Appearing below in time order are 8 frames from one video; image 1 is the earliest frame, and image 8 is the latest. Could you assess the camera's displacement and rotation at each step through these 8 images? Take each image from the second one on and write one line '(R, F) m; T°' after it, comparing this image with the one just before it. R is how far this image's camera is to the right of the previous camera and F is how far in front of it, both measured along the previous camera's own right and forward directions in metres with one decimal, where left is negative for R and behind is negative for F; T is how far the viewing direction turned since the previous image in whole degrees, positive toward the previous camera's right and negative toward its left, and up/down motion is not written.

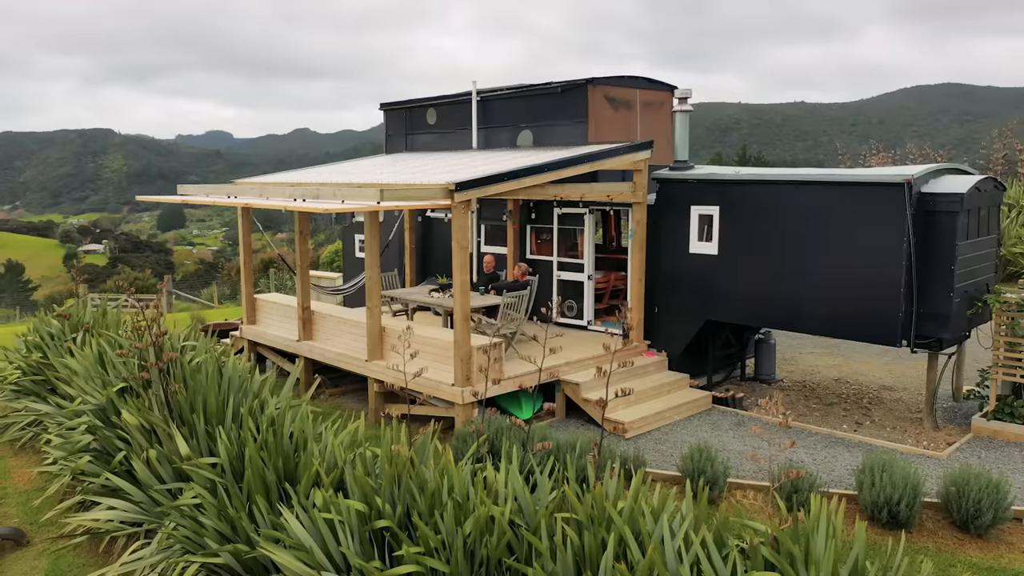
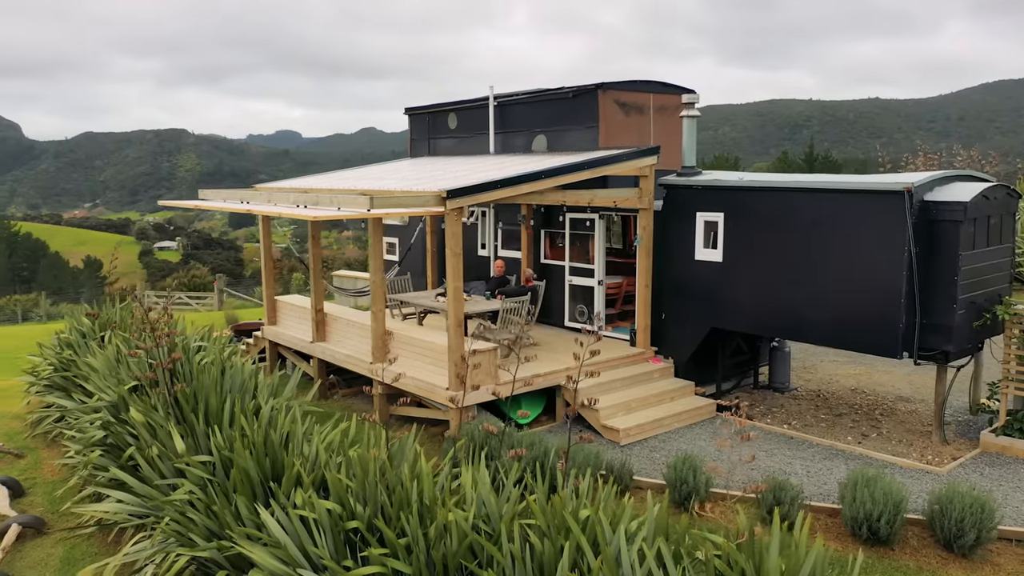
(+0.5, -0.1) m; -4°
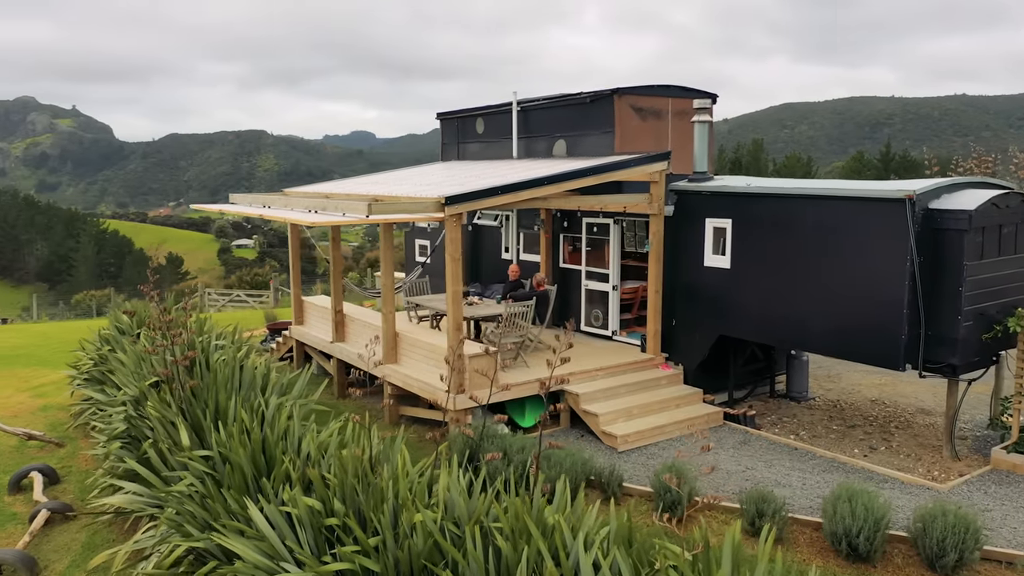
(+0.5, -0.1) m; -4°
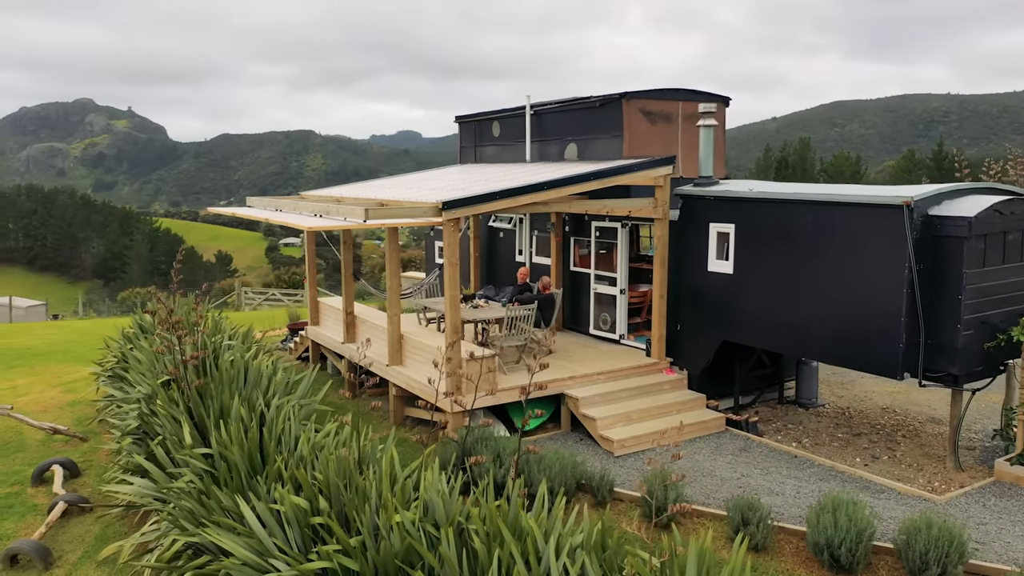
(+0.4, -0.1) m; -3°
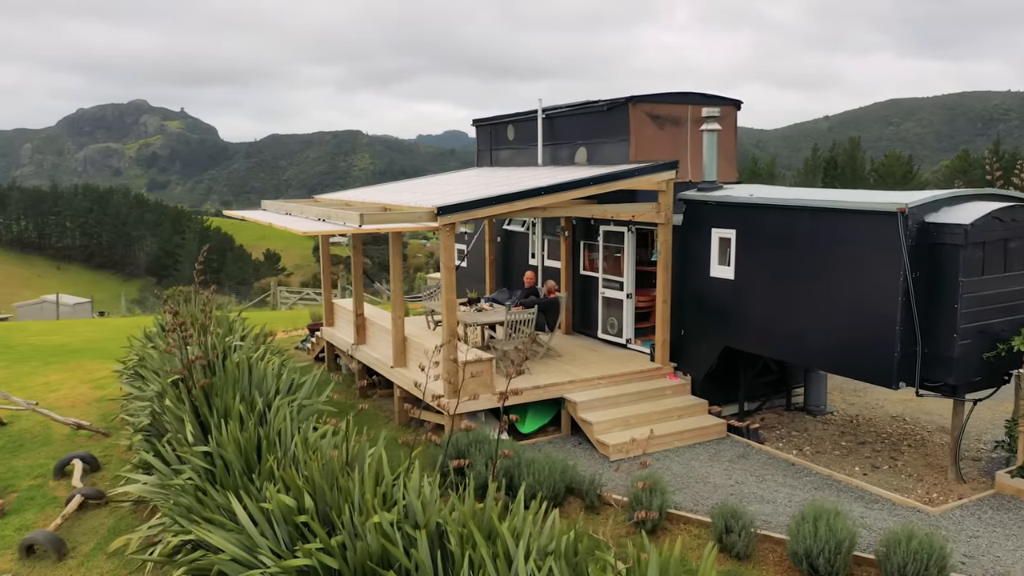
(+0.4, -0.1) m; -3°
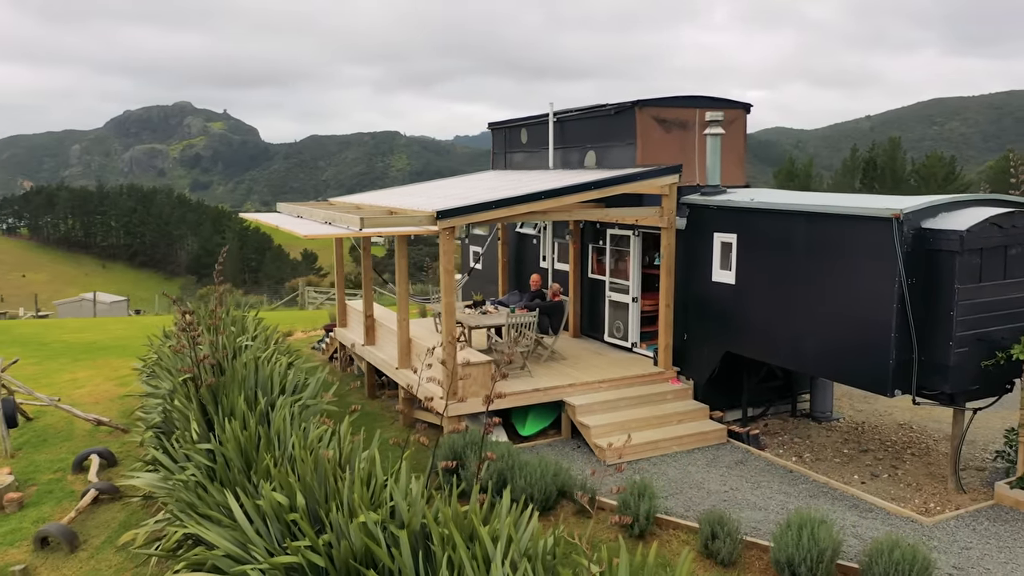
(+0.3, -0.1) m; -2°
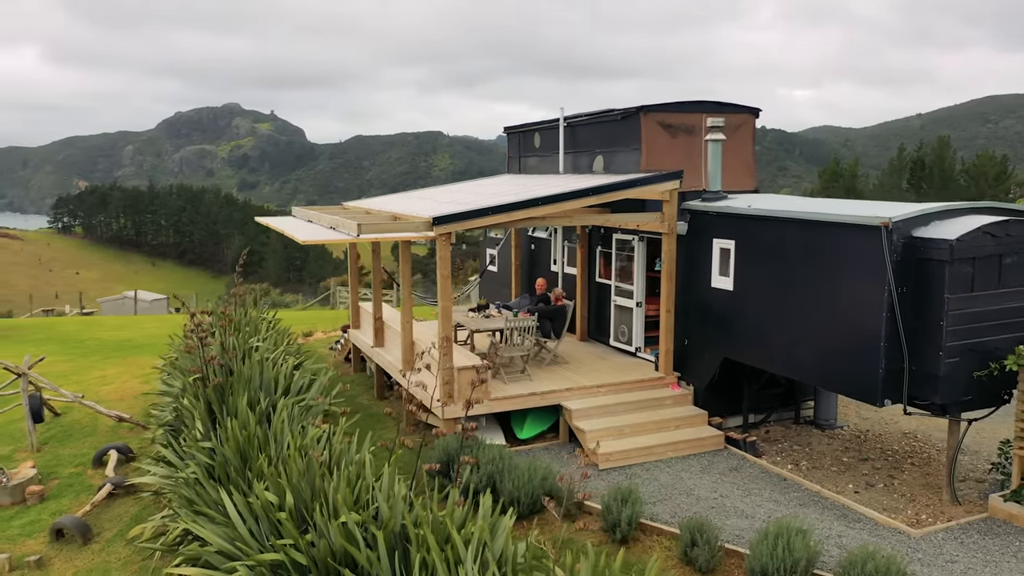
(+0.4, -0.1) m; -2°
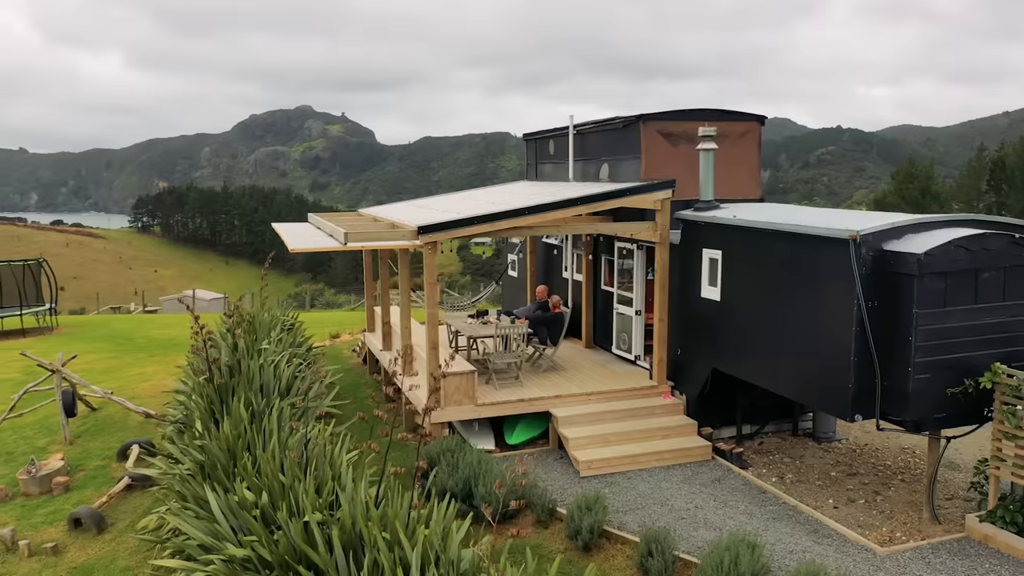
(+0.7, -0.1) m; -4°
